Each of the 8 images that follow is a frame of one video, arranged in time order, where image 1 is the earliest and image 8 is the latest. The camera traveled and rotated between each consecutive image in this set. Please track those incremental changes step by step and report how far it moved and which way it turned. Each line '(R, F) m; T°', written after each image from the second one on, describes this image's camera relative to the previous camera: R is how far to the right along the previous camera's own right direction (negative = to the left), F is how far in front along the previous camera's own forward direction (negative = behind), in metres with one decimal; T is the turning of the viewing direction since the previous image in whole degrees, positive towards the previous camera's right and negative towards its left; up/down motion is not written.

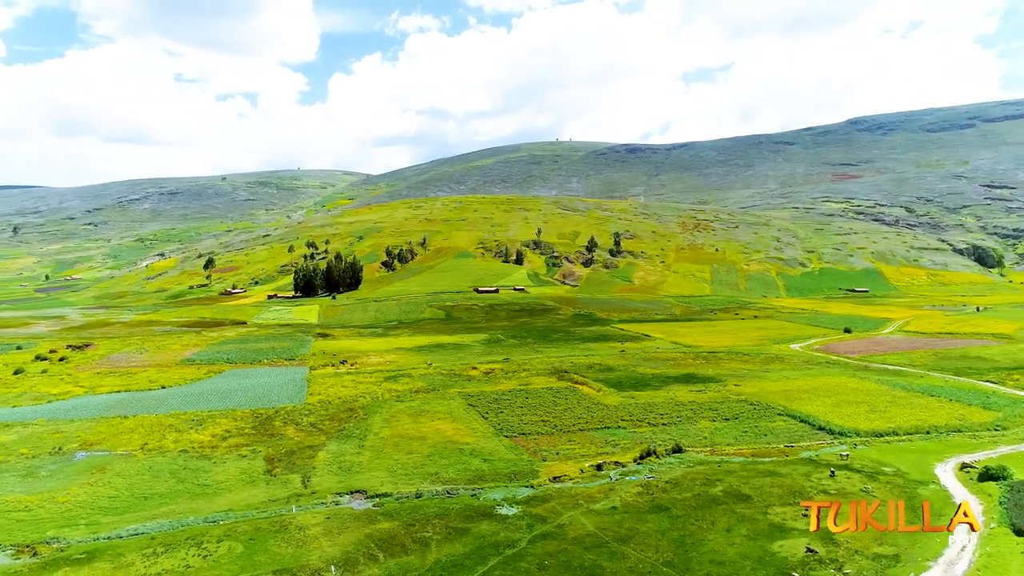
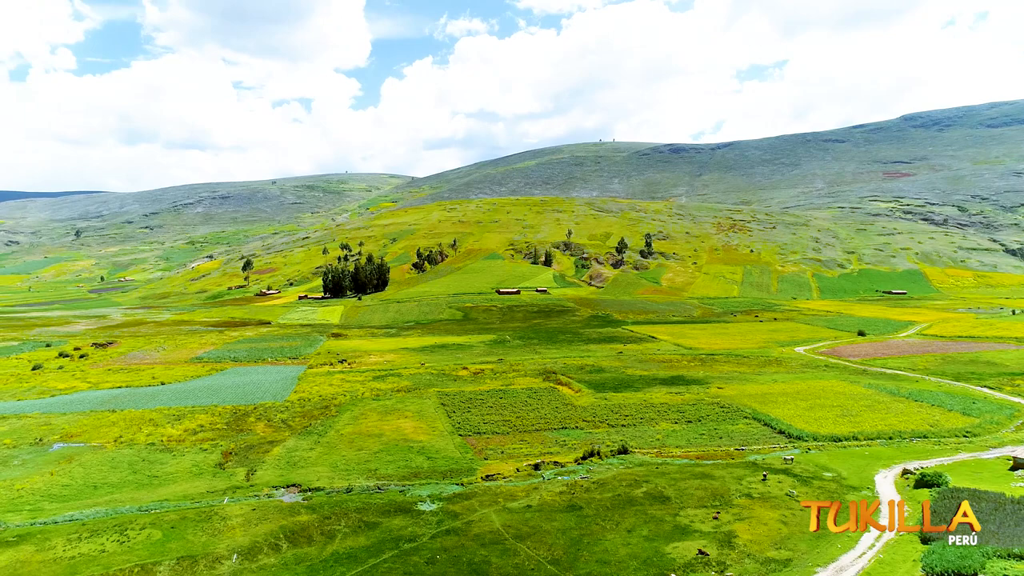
(+5.9, -0.3) m; -4°
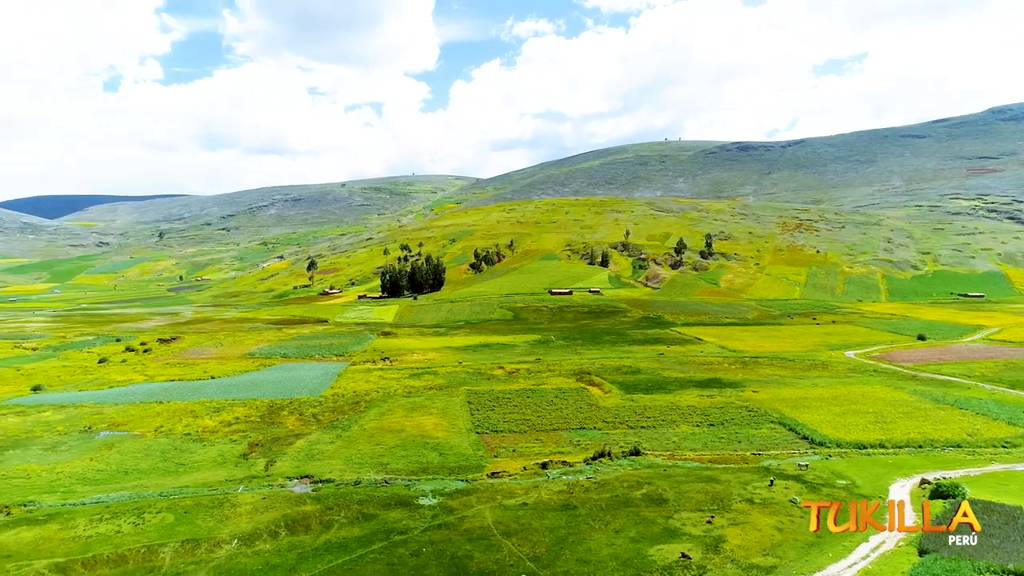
(+3.2, -0.2) m; -5°
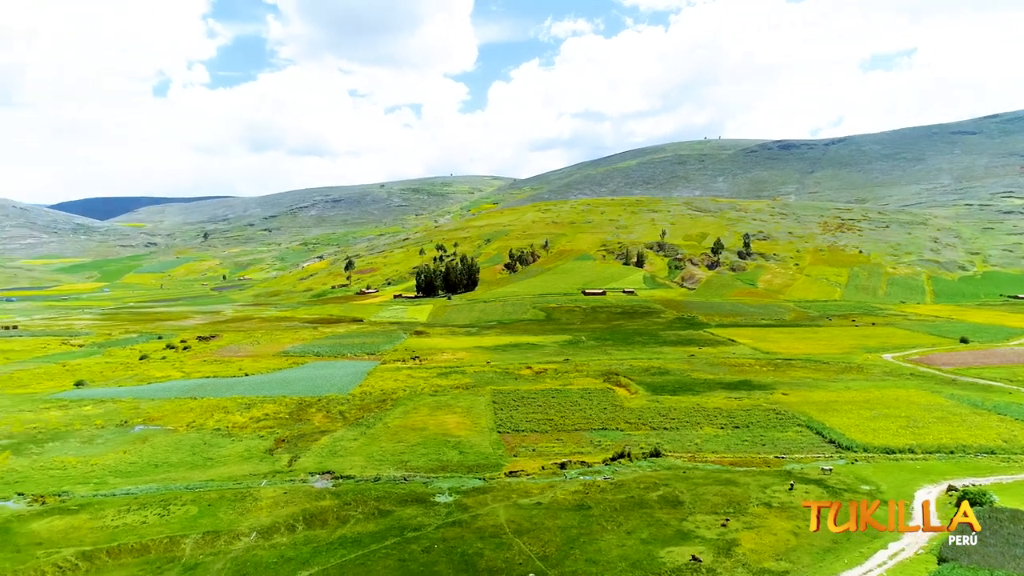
(+1.0, -0.1) m; -3°
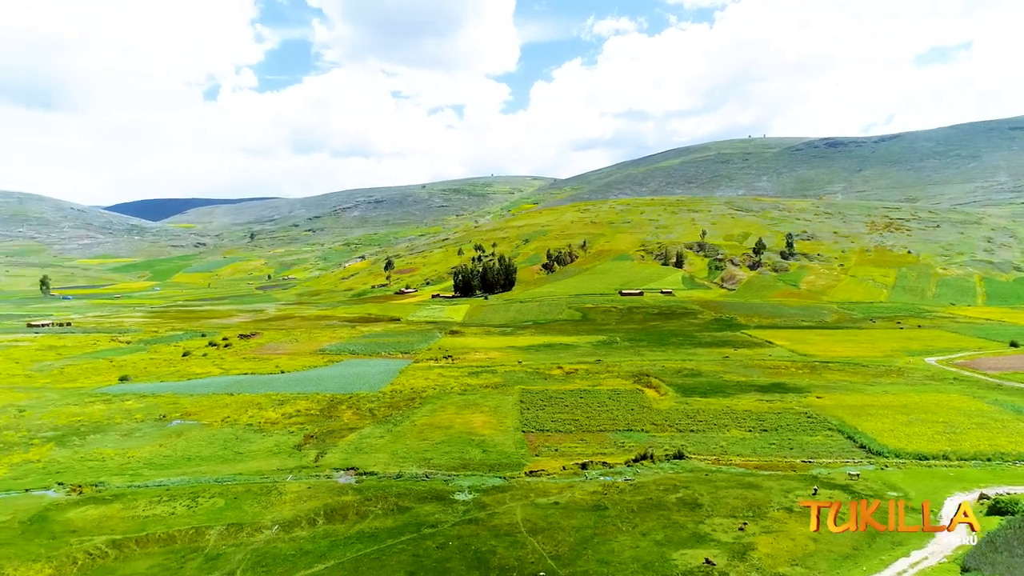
(+1.0, -0.1) m; -3°
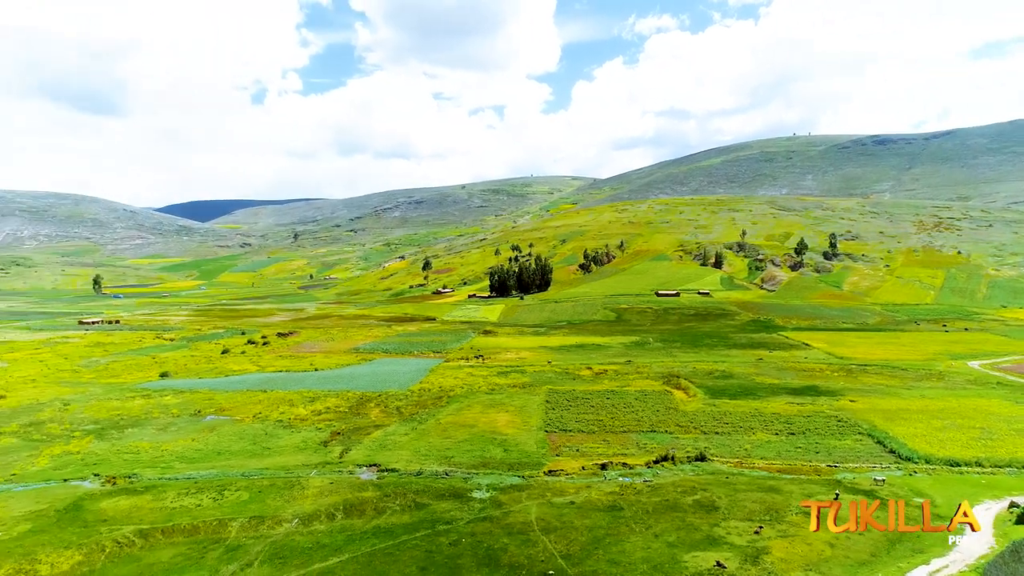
(+1.1, -0.2) m; -3°
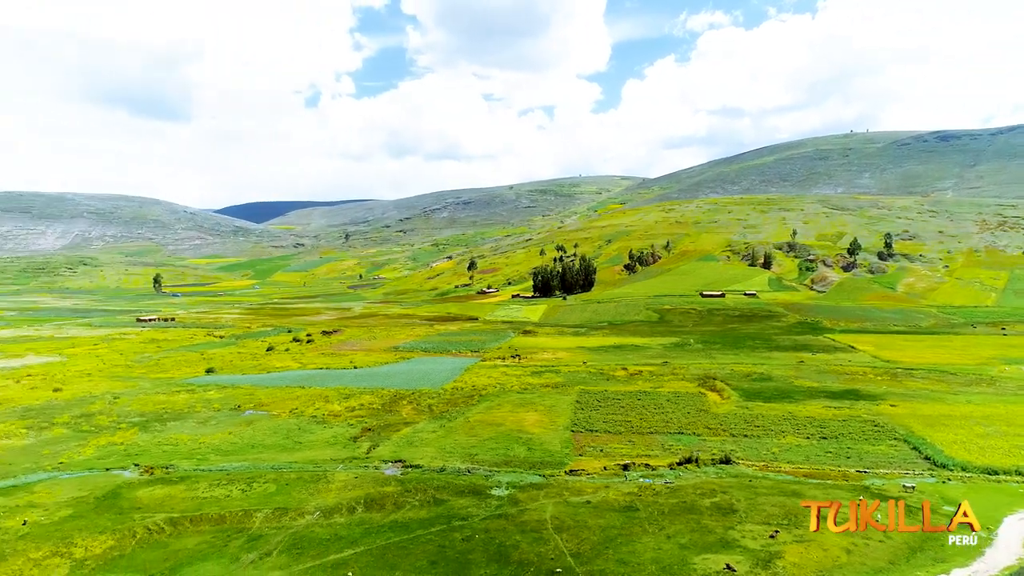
(+1.4, -0.2) m; -4°
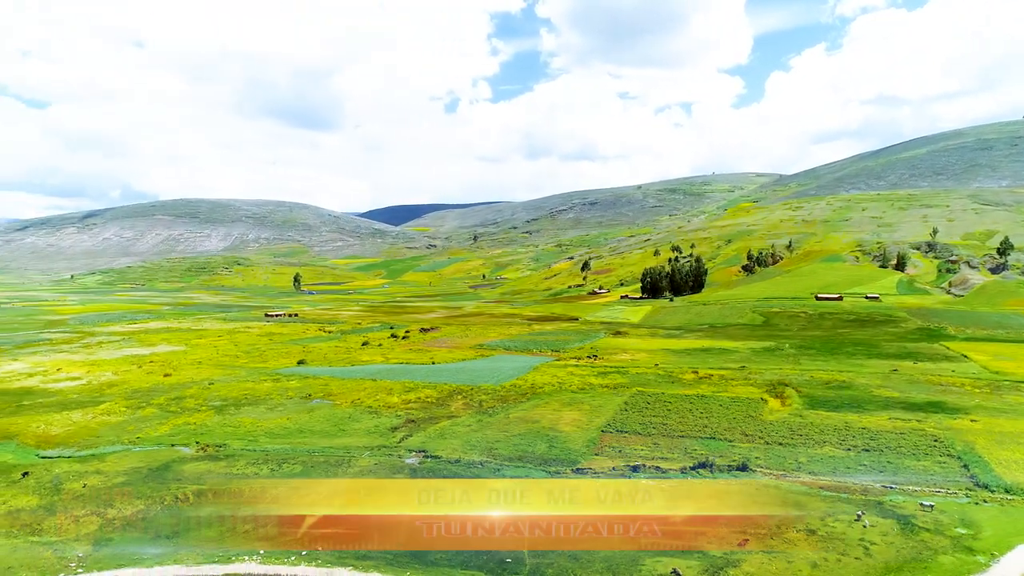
(+6.6, -0.4) m; -11°
